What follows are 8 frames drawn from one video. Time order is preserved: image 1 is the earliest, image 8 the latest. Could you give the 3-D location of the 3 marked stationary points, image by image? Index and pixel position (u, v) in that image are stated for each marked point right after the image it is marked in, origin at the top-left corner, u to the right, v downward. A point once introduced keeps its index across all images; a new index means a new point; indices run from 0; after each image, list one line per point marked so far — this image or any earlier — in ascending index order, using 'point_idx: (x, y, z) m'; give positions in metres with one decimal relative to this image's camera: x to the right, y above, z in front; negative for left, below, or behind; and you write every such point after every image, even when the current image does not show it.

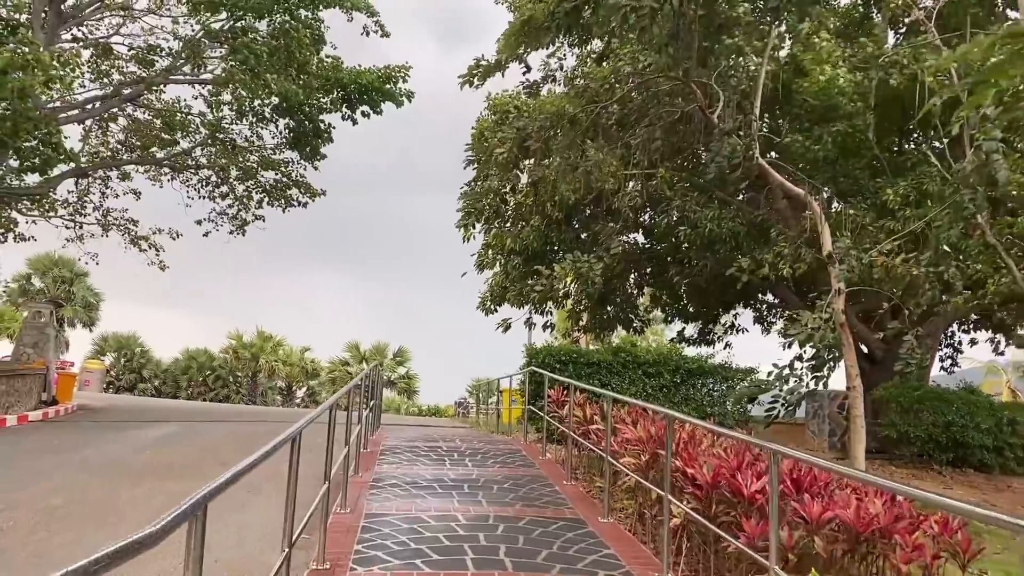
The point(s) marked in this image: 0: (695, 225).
0: (+2.3, +0.8, +10.7) m
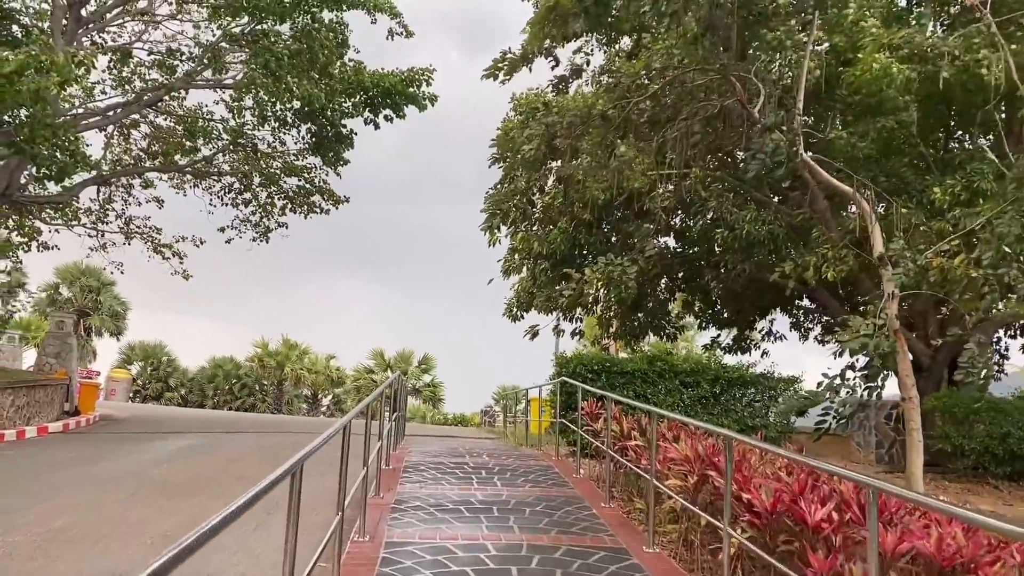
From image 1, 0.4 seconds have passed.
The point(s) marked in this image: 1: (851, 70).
0: (+2.6, +0.7, +10.3) m
1: (+3.4, +2.2, +8.7) m
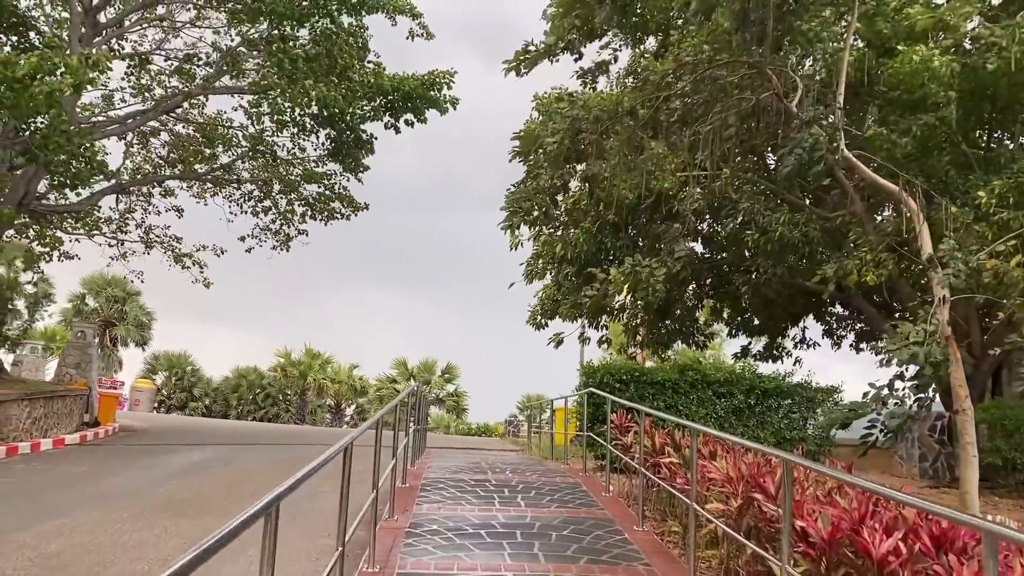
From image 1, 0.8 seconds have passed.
0: (+2.8, +0.6, +9.9) m
1: (+3.6, +2.1, +8.3) m
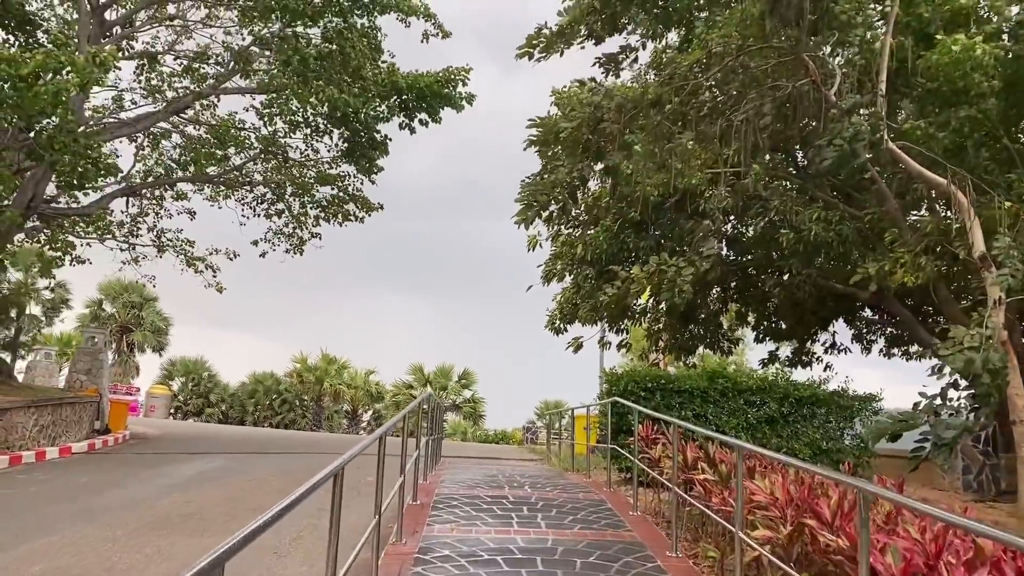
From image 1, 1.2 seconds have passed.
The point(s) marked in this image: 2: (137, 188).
0: (+3.0, +0.6, +9.4) m
1: (+3.7, +2.1, +7.8) m
2: (-6.2, +1.7, +14.5) m
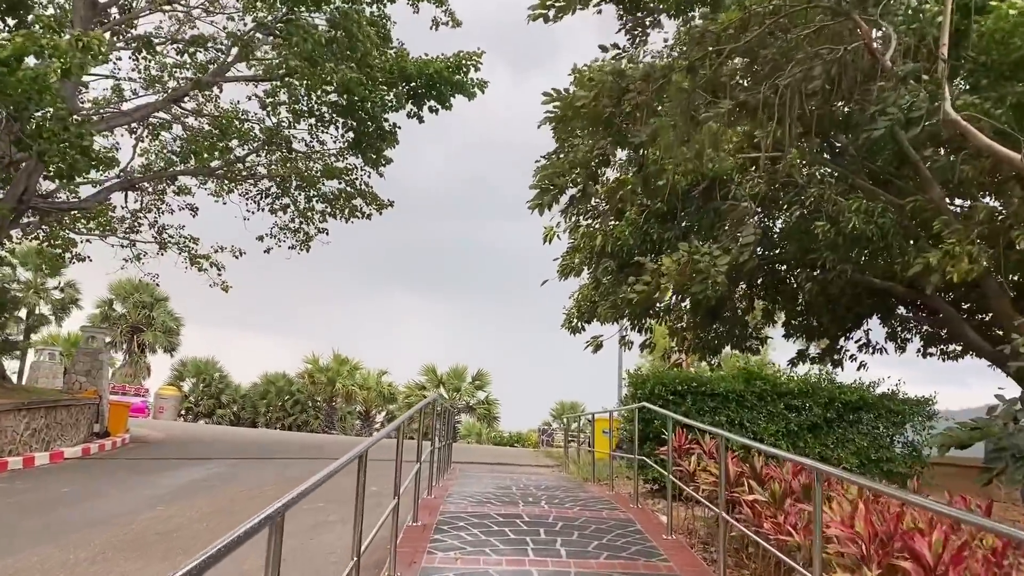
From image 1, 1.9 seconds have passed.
0: (+3.2, +0.7, +8.7) m
1: (+3.9, +2.2, +7.1) m
2: (-6.0, +1.7, +13.9) m
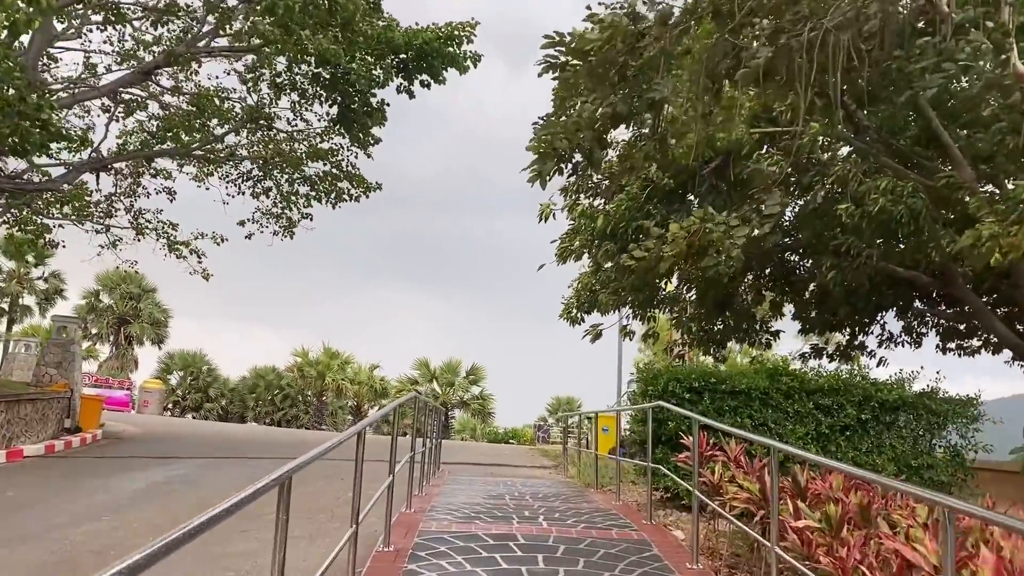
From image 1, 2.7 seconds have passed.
0: (+3.1, +0.8, +8.0) m
1: (+3.8, +2.3, +6.3) m
2: (-6.1, +1.9, +13.1) m
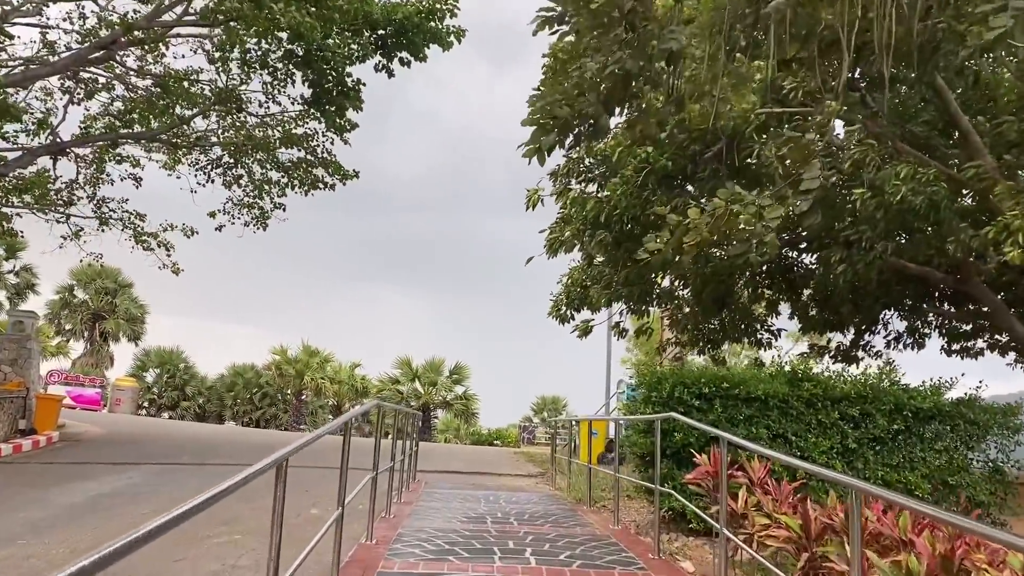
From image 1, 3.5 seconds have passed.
0: (+3.0, +0.8, +7.3) m
1: (+3.7, +2.3, +5.7) m
2: (-6.3, +2.0, +12.3) m
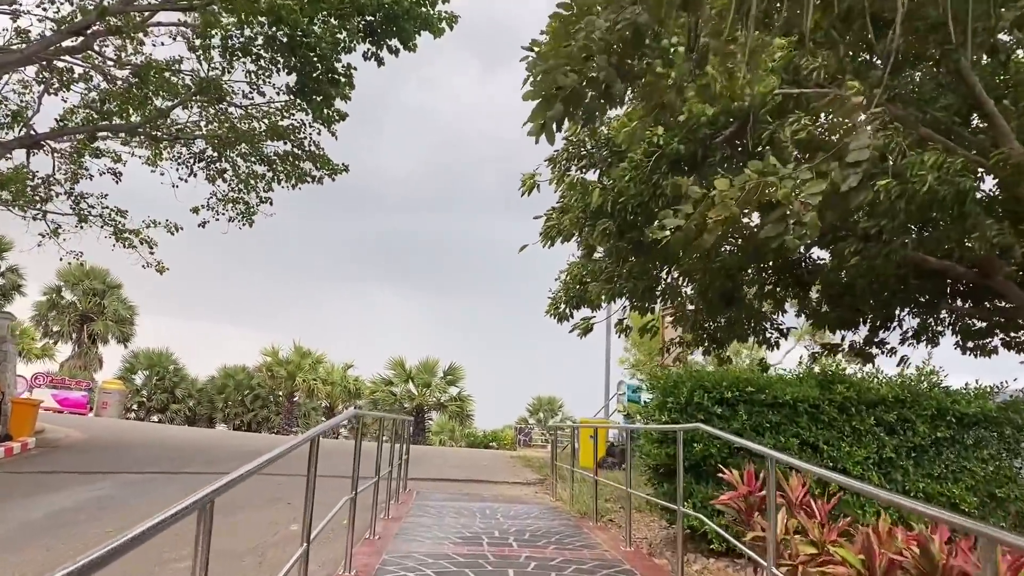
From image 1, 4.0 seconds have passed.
0: (+3.0, +0.9, +6.8) m
1: (+3.7, +2.4, +5.2) m
2: (-6.3, +2.0, +11.8) m
